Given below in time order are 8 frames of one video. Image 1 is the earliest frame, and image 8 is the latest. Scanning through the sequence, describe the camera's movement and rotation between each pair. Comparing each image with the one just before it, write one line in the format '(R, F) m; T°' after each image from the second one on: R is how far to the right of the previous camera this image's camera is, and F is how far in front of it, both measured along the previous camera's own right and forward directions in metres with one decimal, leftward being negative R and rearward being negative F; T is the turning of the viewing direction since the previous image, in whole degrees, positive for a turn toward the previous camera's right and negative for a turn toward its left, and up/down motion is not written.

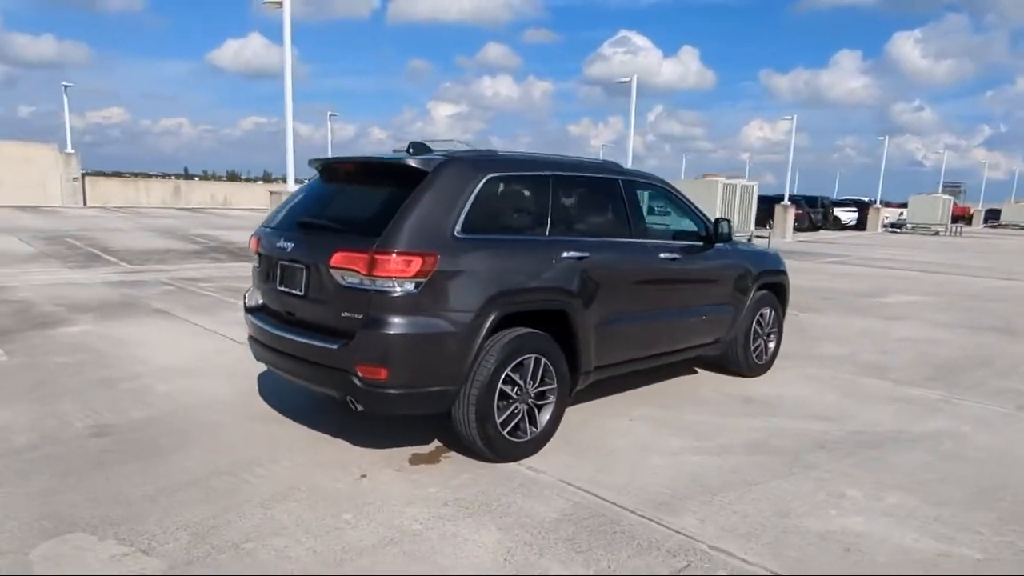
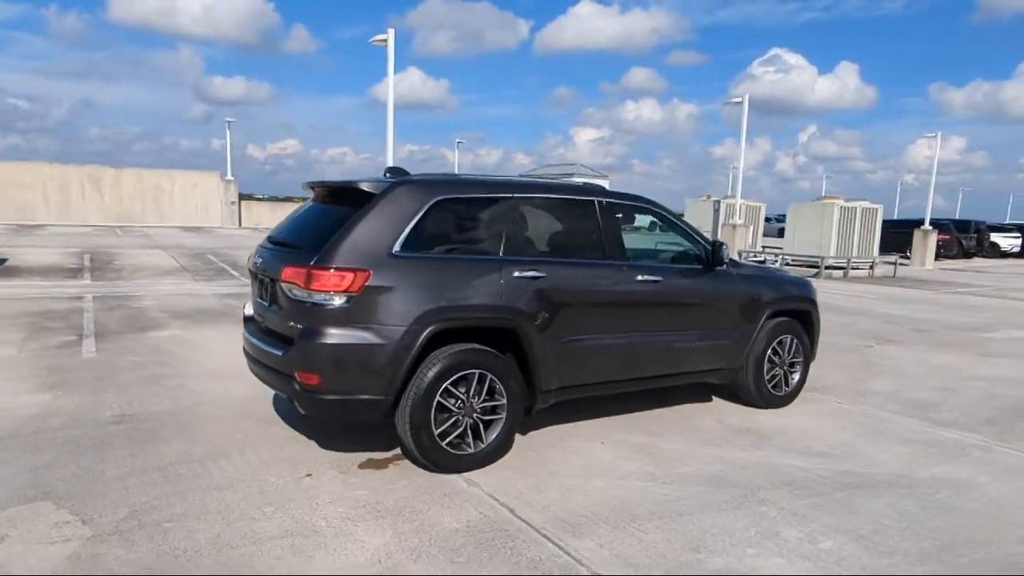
(+1.1, 0.0) m; -12°
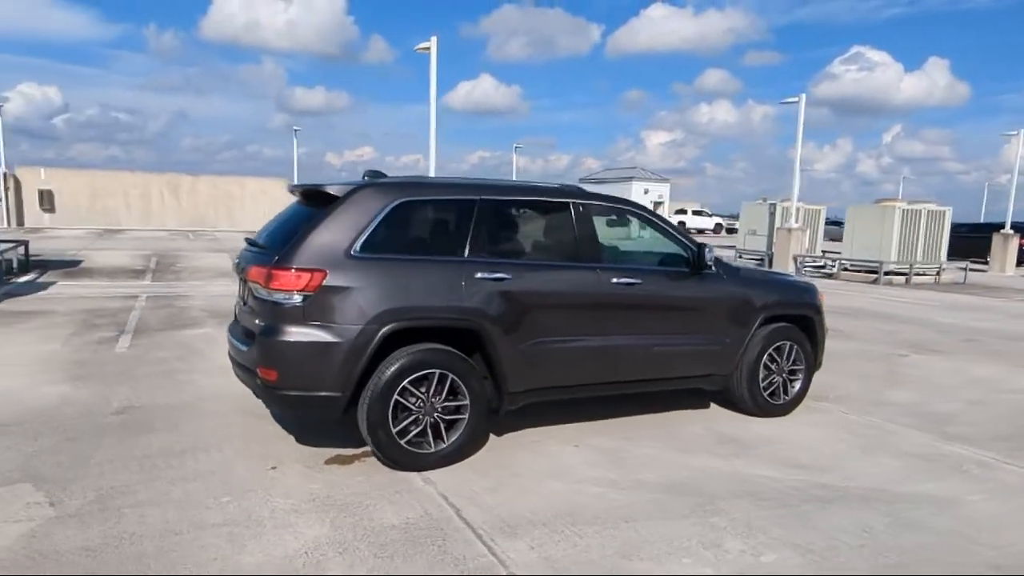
(+0.7, 0.0) m; -6°
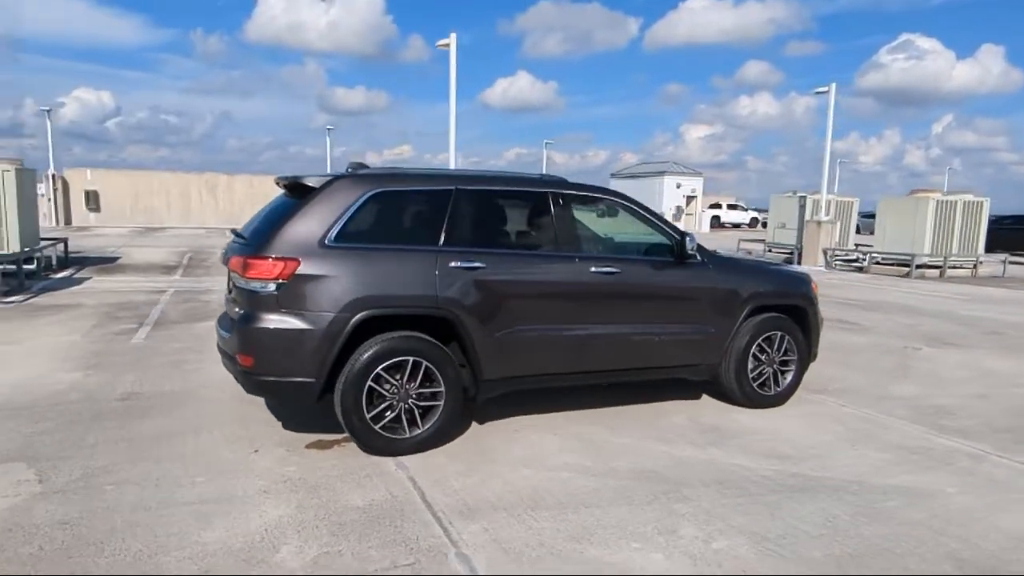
(+0.4, 0.0) m; -3°
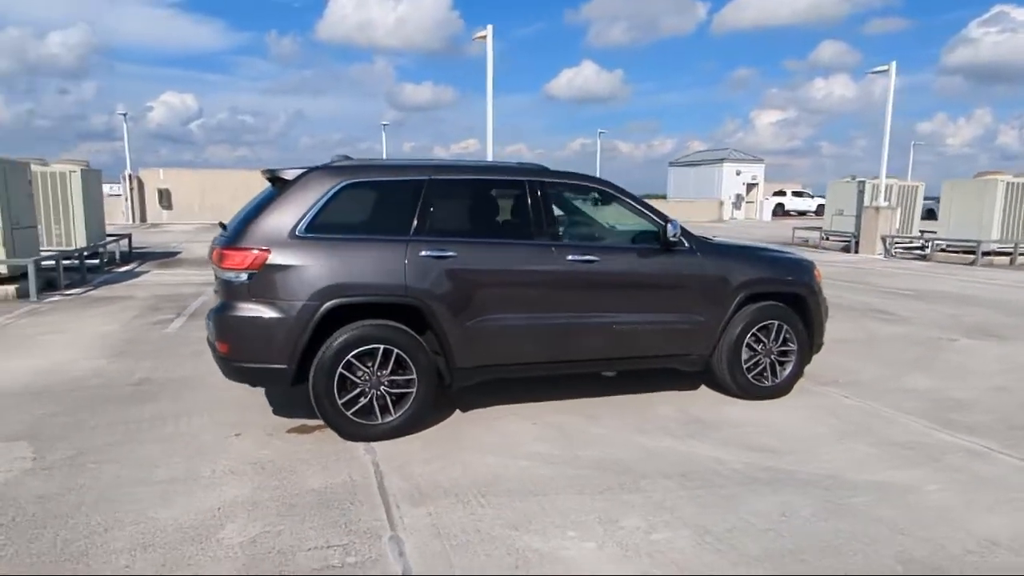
(+0.6, 0.0) m; -6°
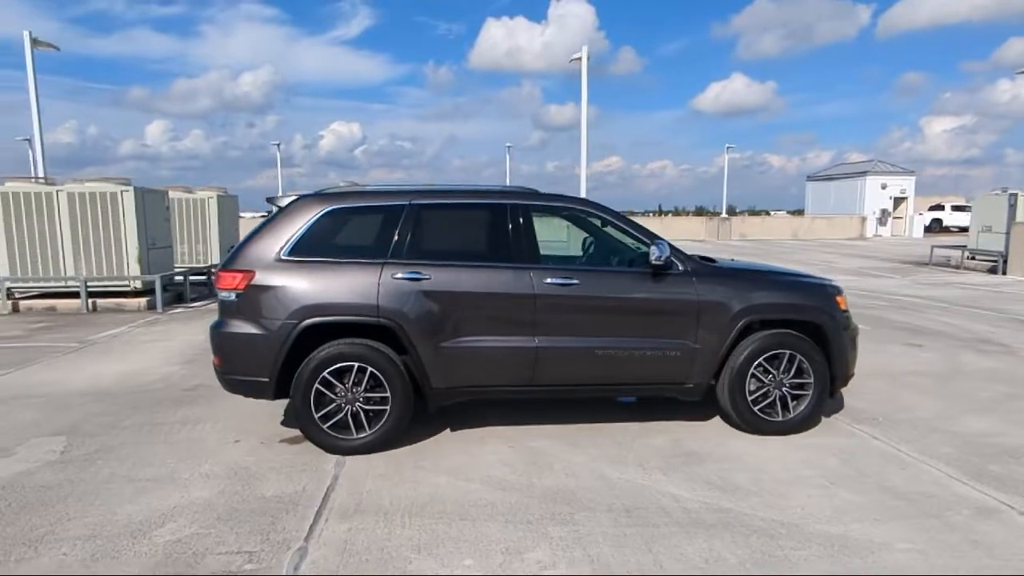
(+1.1, +0.1) m; -12°
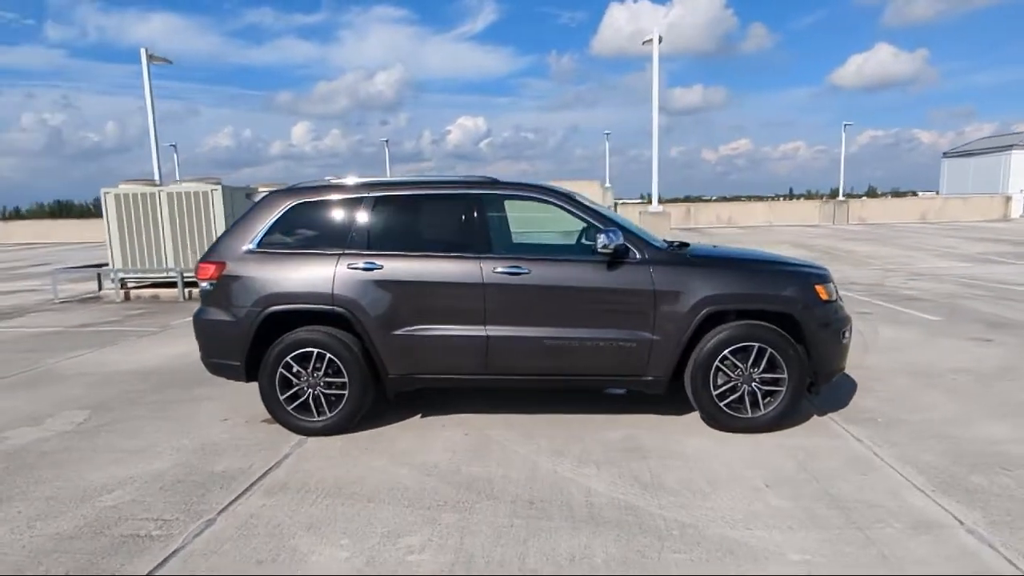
(+1.1, +0.1) m; -10°
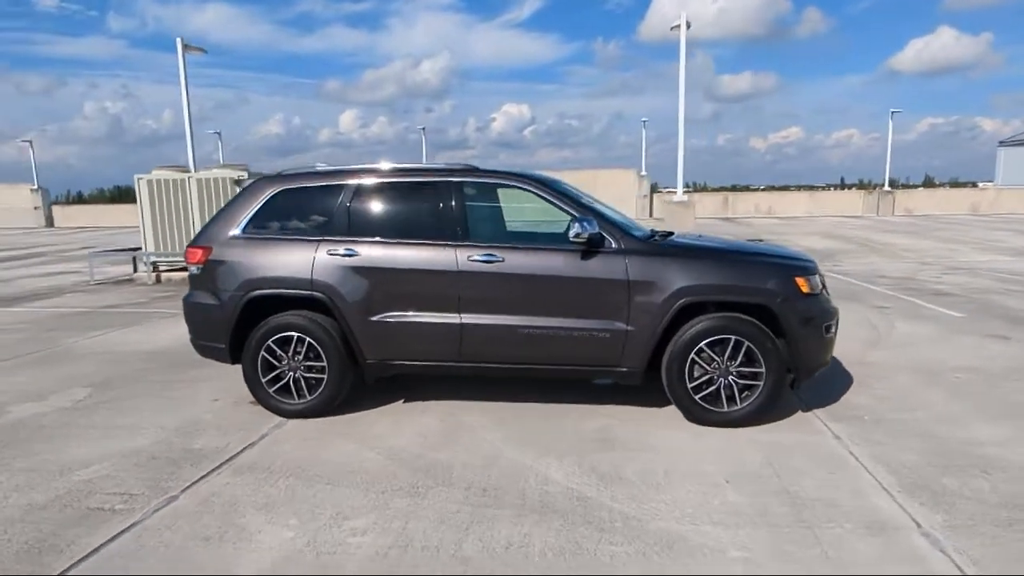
(+0.4, 0.0) m; -4°
